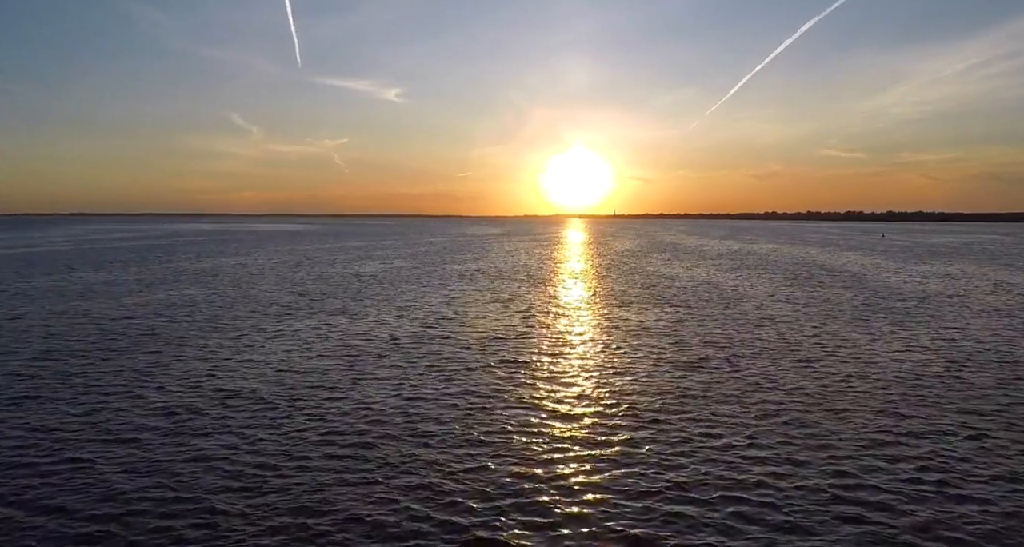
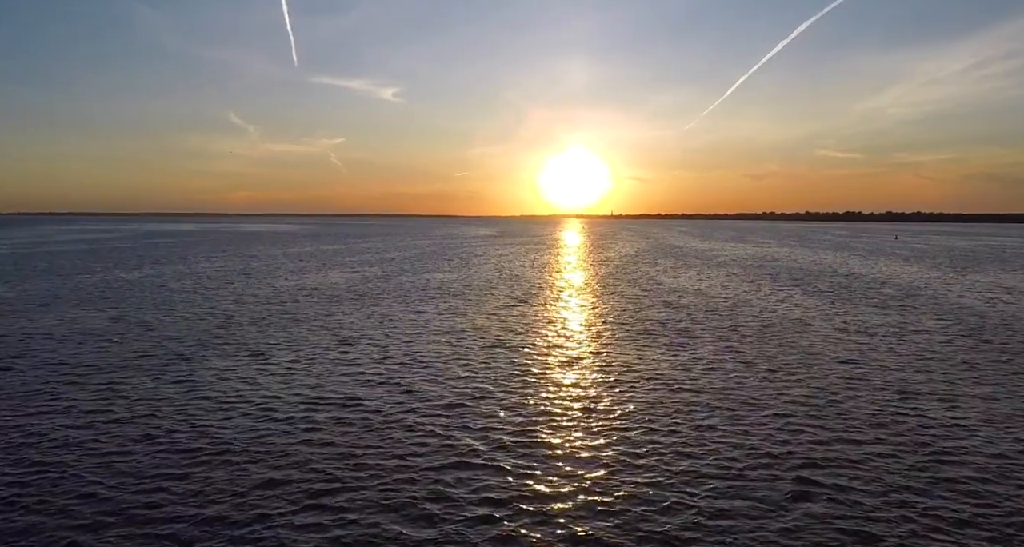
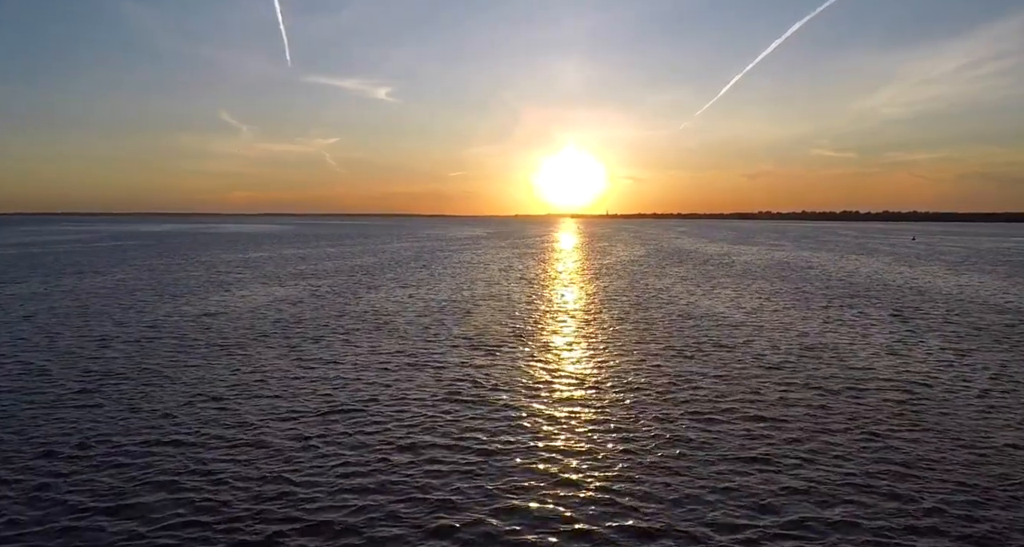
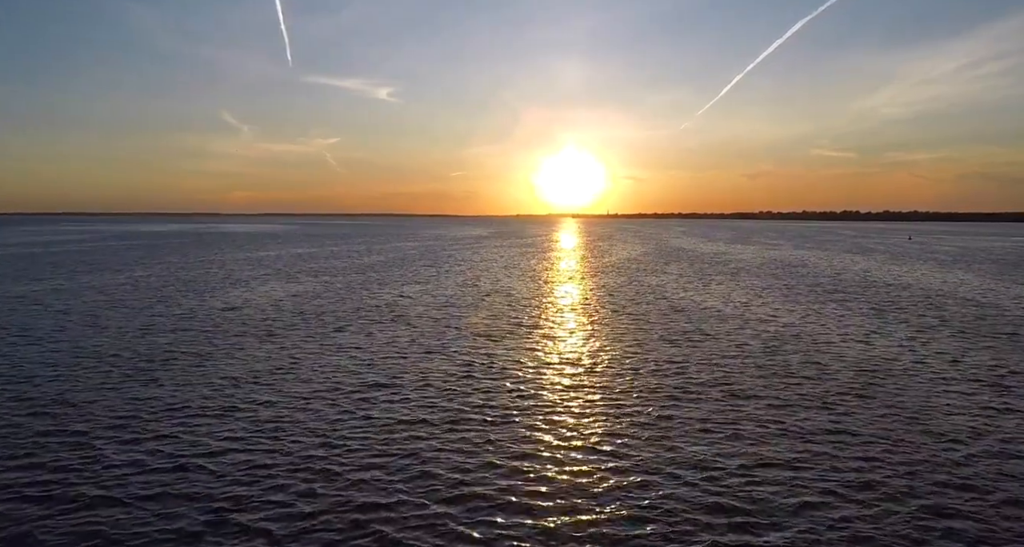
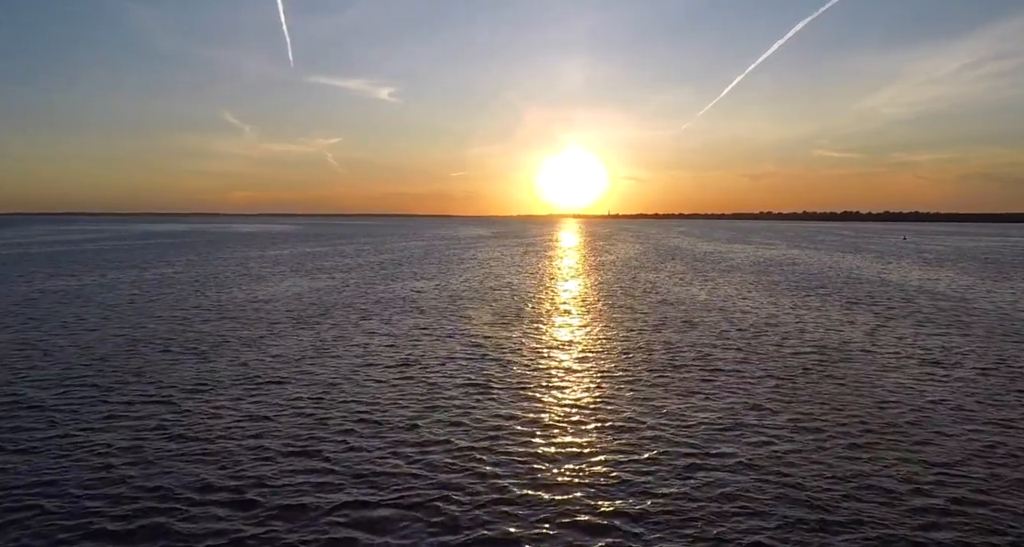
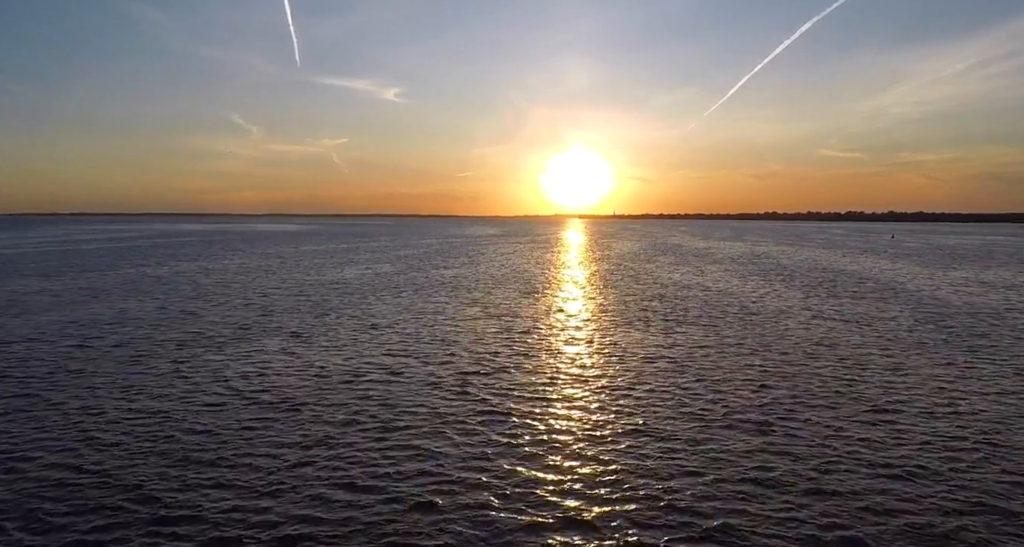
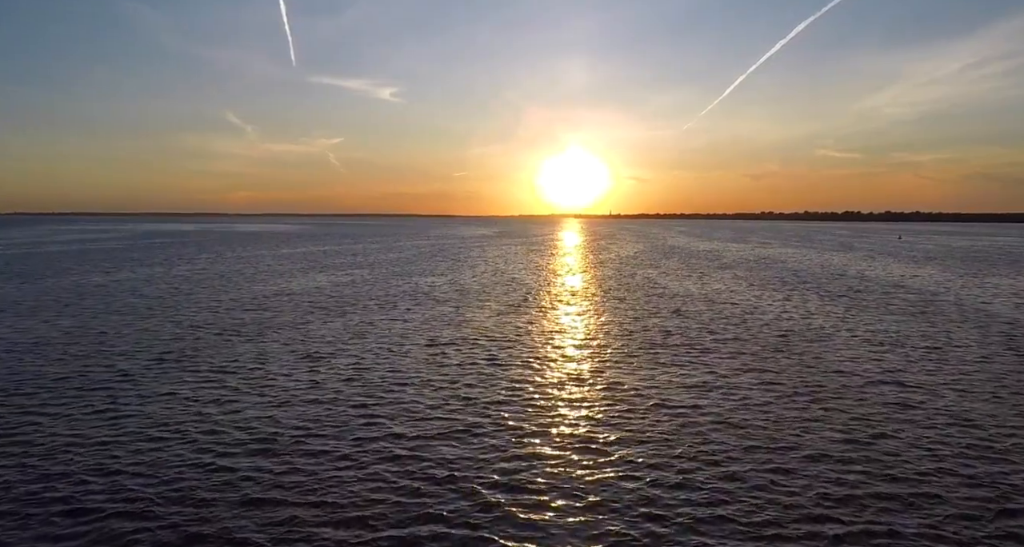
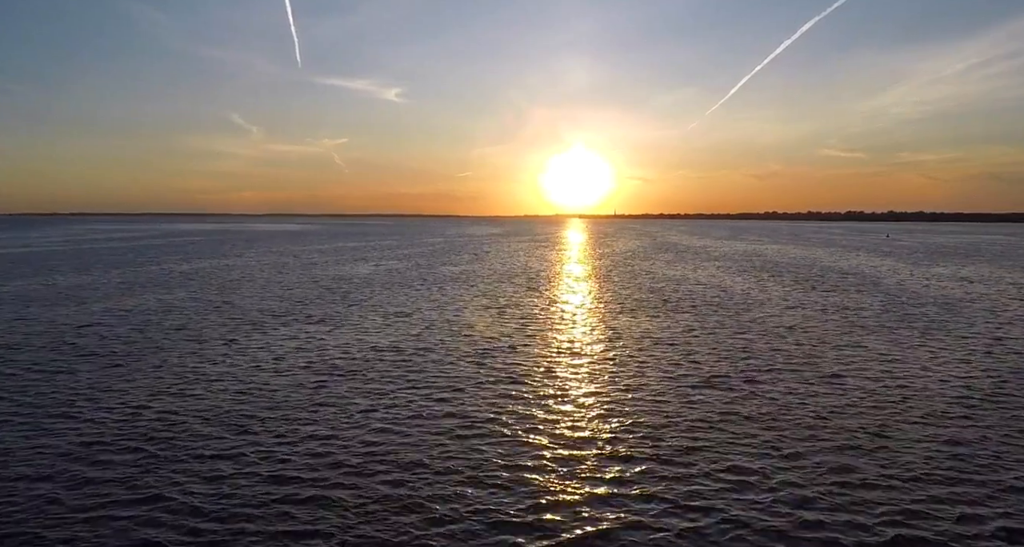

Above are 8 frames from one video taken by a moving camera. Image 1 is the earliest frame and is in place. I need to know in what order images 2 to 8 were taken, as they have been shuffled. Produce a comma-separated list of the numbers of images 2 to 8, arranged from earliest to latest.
8, 6, 2, 7, 5, 4, 3
